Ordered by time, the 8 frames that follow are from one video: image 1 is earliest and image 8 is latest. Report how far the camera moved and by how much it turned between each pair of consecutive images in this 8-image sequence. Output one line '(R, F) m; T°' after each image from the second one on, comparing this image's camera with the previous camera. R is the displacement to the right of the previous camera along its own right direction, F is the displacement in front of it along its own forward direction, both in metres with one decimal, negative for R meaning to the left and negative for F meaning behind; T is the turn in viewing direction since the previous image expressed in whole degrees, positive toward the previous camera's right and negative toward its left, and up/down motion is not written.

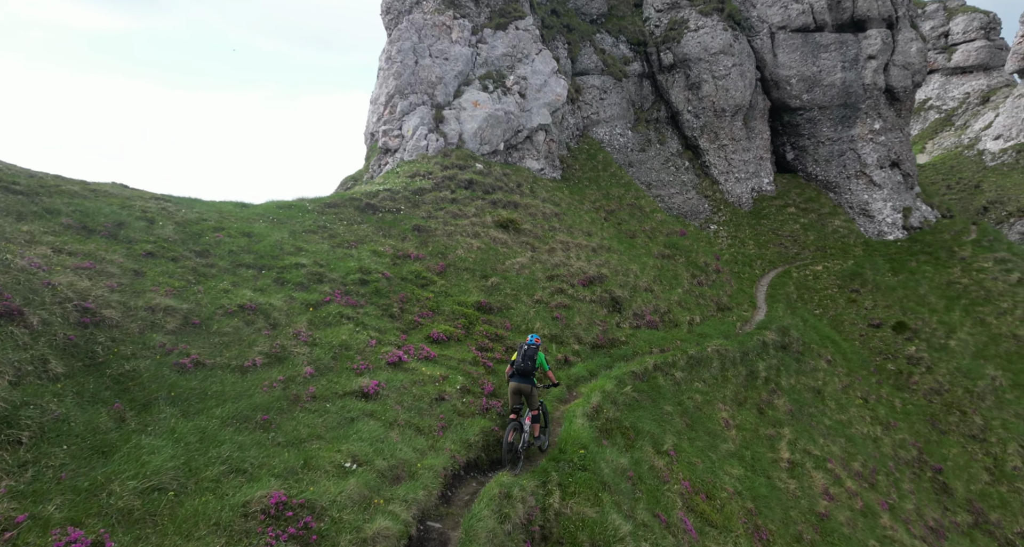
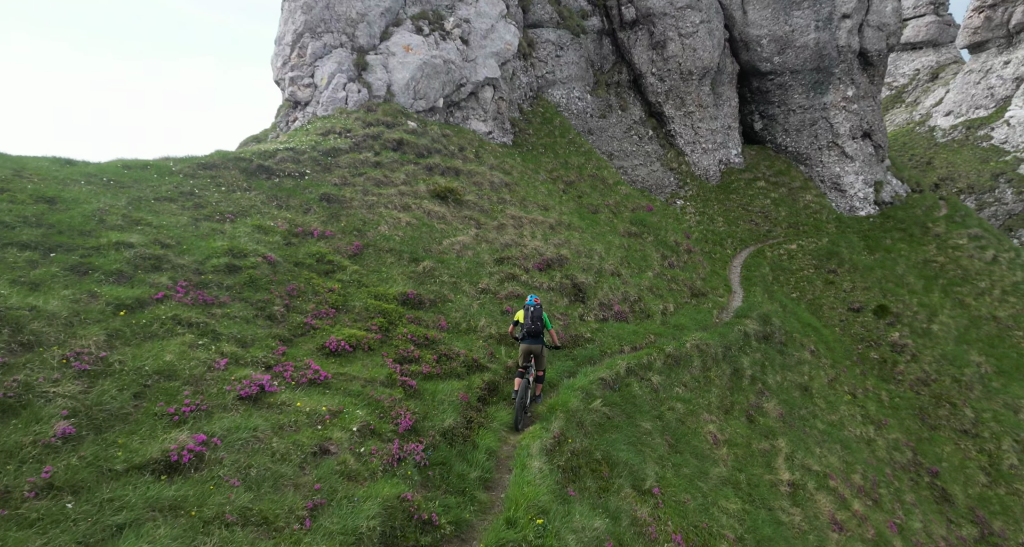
(+0.7, +6.3) m; +5°
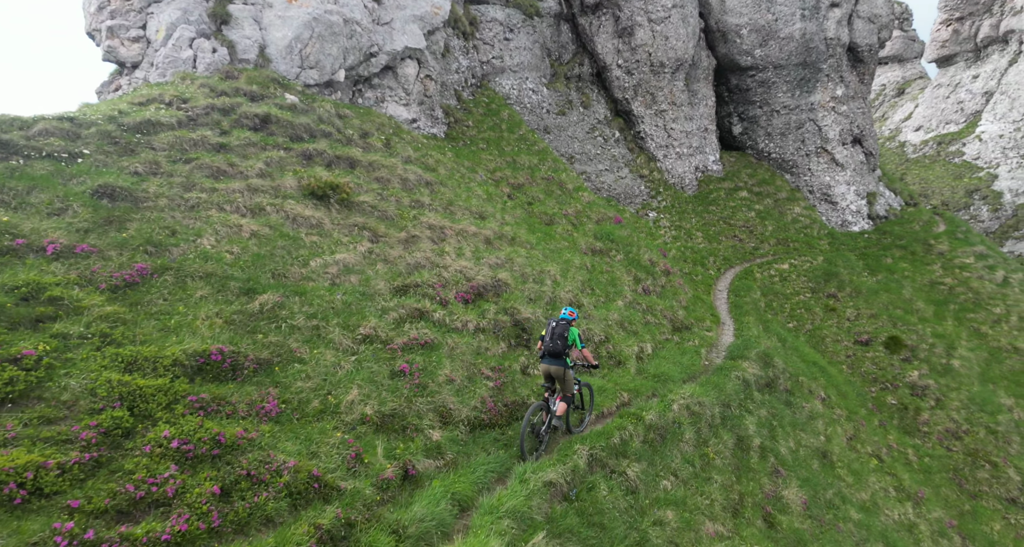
(+1.9, +8.6) m; +3°
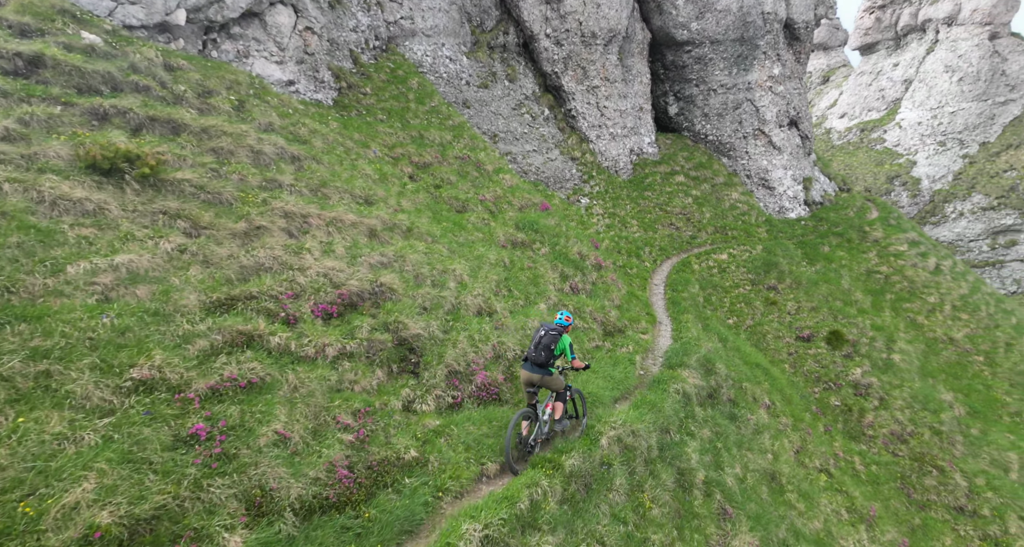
(+1.6, +4.7) m; +6°
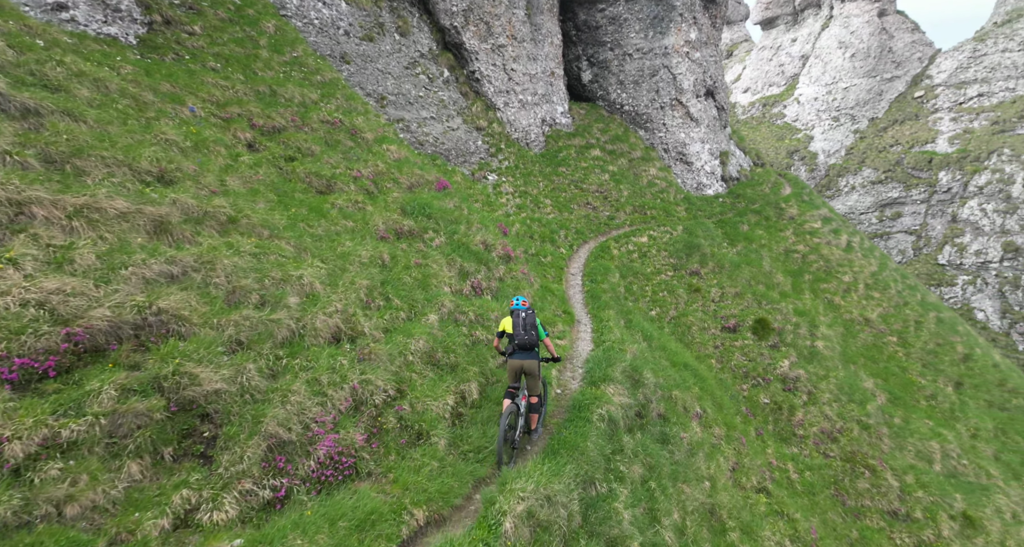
(+1.2, +5.2) m; +9°
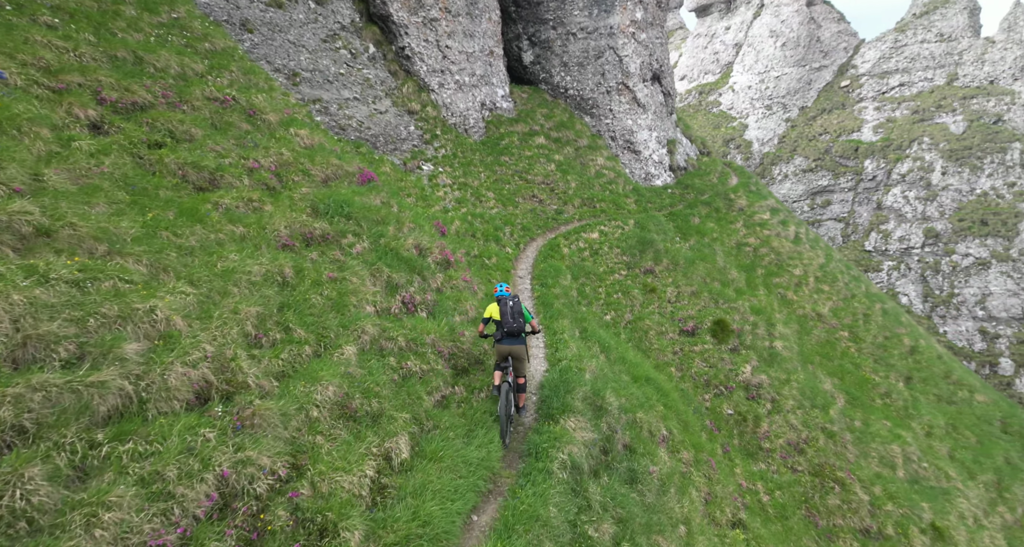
(+0.1, +3.6) m; +6°
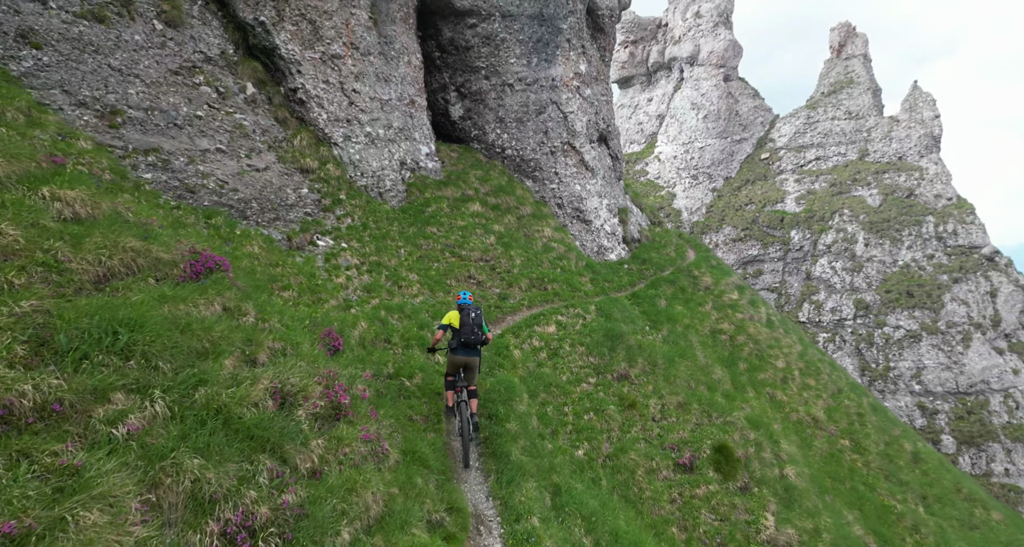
(-0.2, +8.4) m; +8°
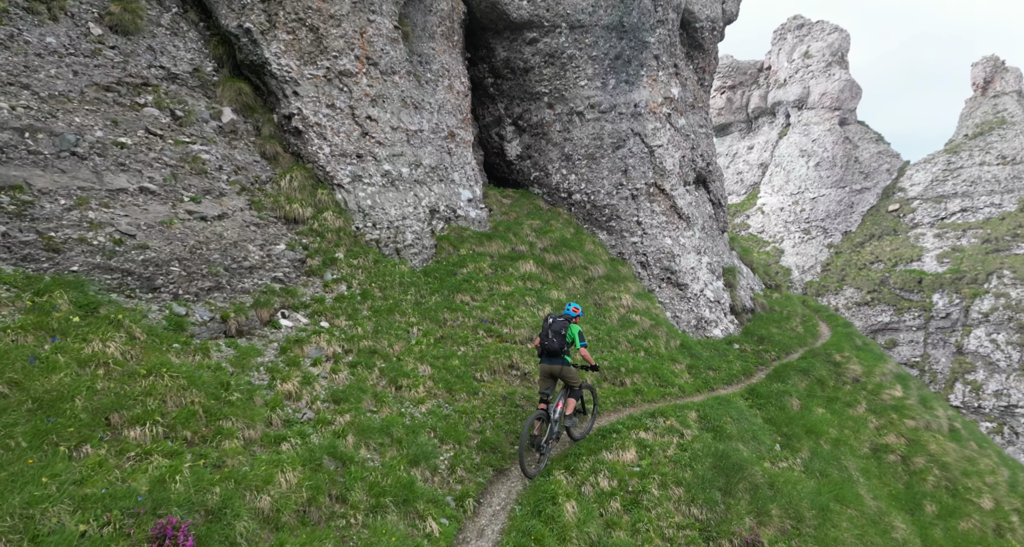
(+0.9, +9.0) m; -9°
